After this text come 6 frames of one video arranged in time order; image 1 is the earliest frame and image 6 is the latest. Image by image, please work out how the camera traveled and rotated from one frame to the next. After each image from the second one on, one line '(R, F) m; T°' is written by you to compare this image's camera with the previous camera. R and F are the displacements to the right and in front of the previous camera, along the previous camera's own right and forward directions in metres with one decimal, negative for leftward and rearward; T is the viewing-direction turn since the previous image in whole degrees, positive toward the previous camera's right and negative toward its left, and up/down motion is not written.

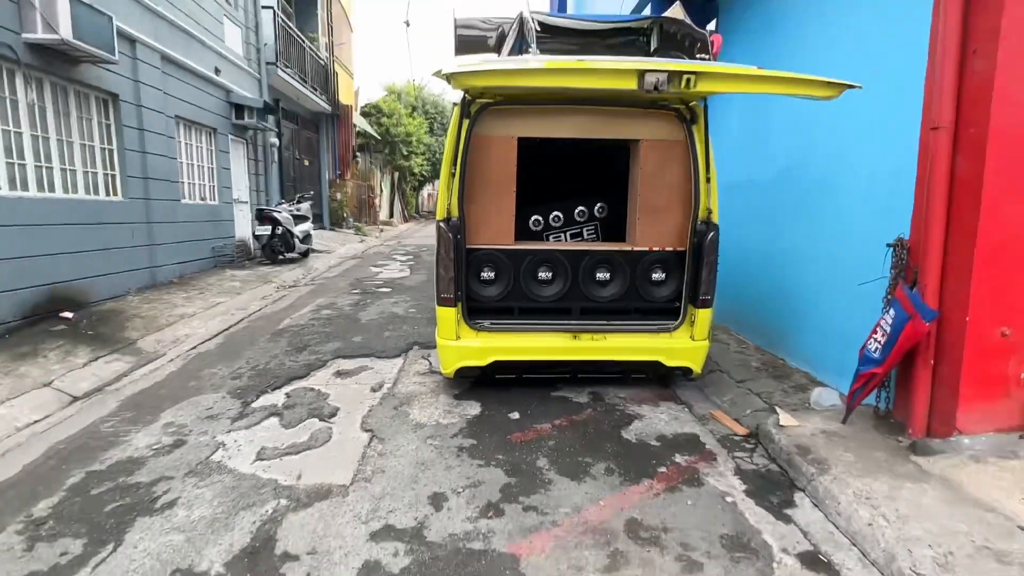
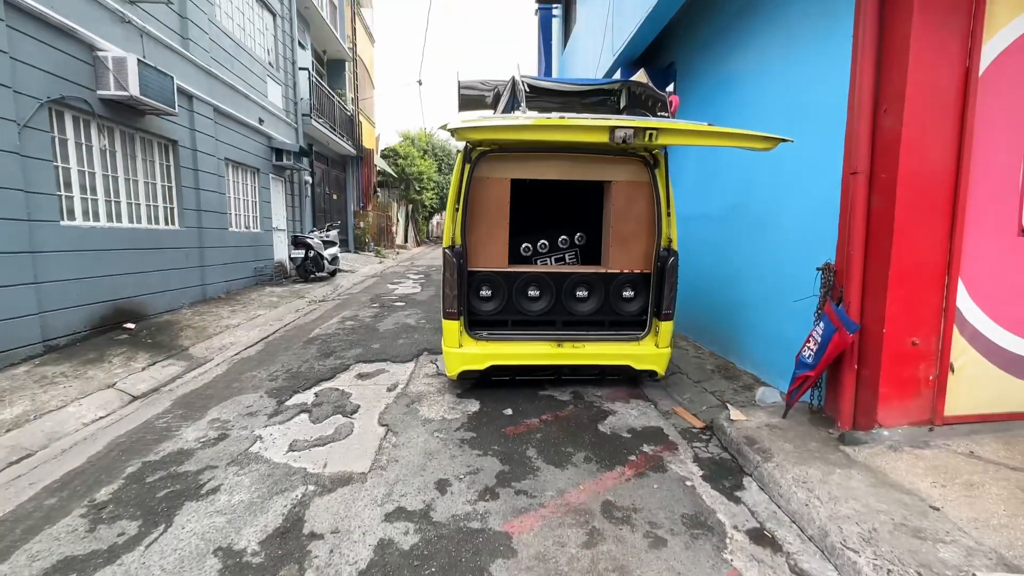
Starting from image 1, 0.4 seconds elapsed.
(+0.1, -0.5) m; -2°
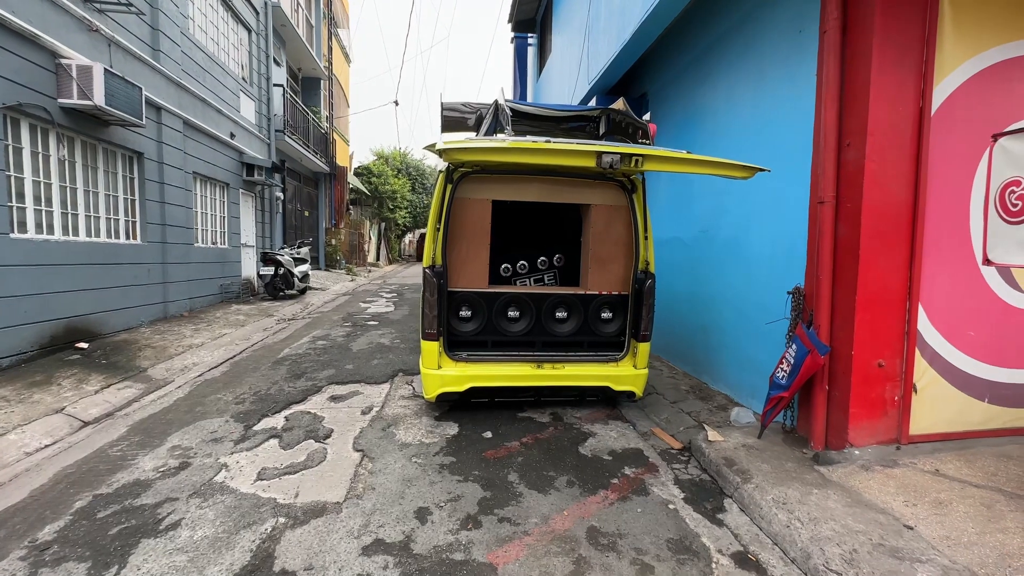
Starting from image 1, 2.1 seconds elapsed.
(-0.1, 0.0) m; +4°
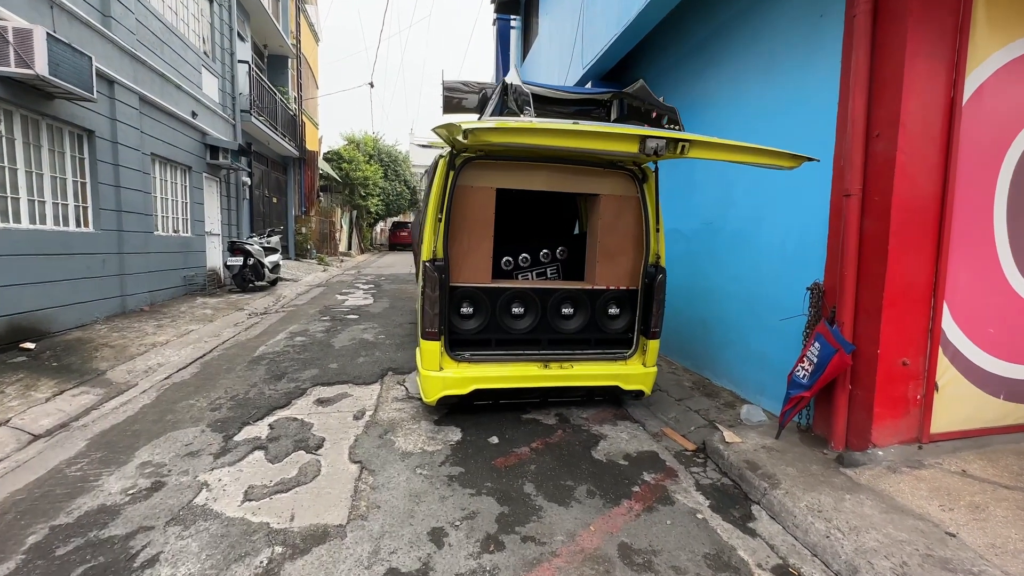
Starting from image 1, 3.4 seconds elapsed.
(-0.3, +0.3) m; +4°
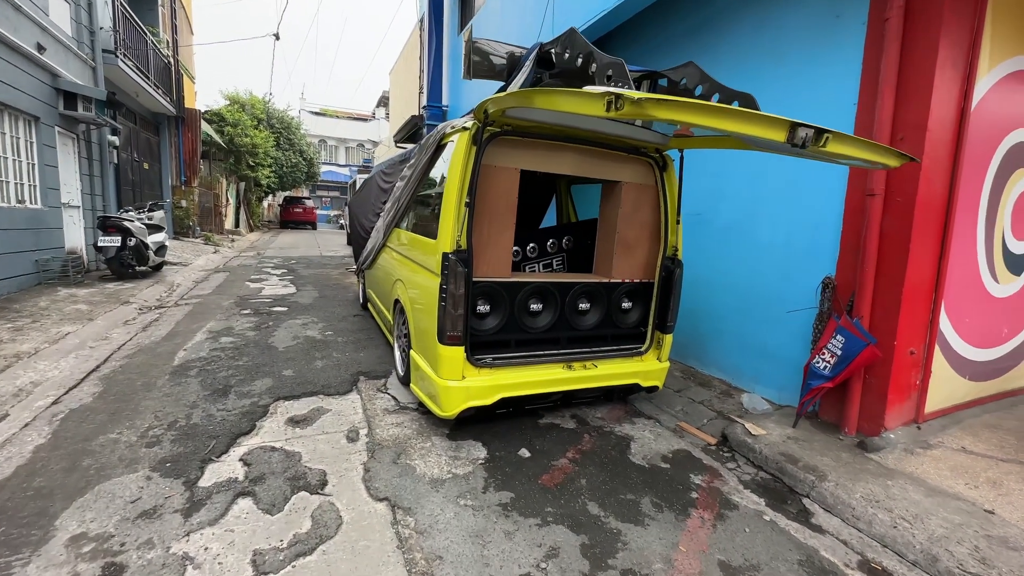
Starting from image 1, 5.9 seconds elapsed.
(-0.9, +0.5) m; +14°
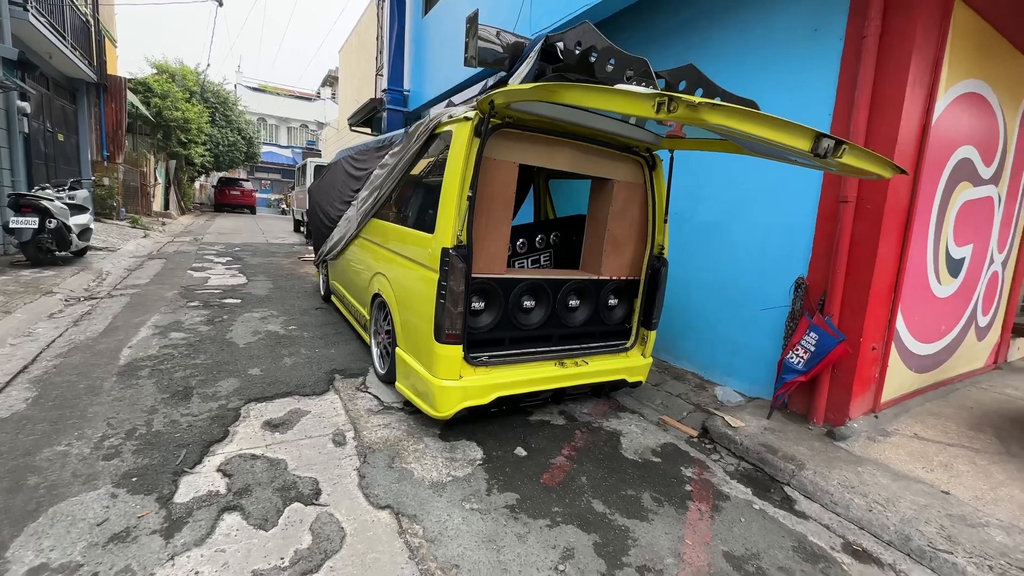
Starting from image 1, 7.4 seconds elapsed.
(-0.4, +0.1) m; +7°
